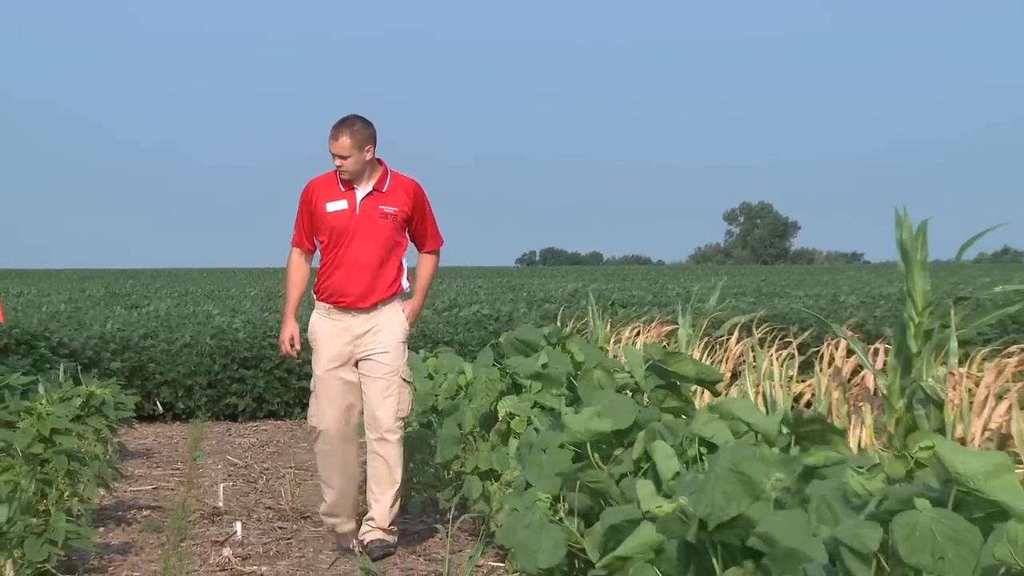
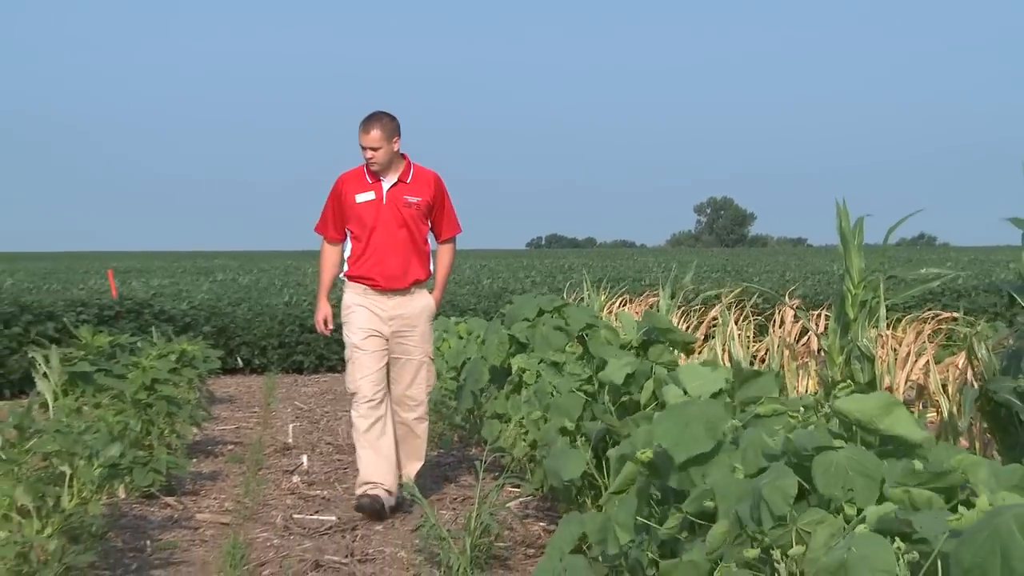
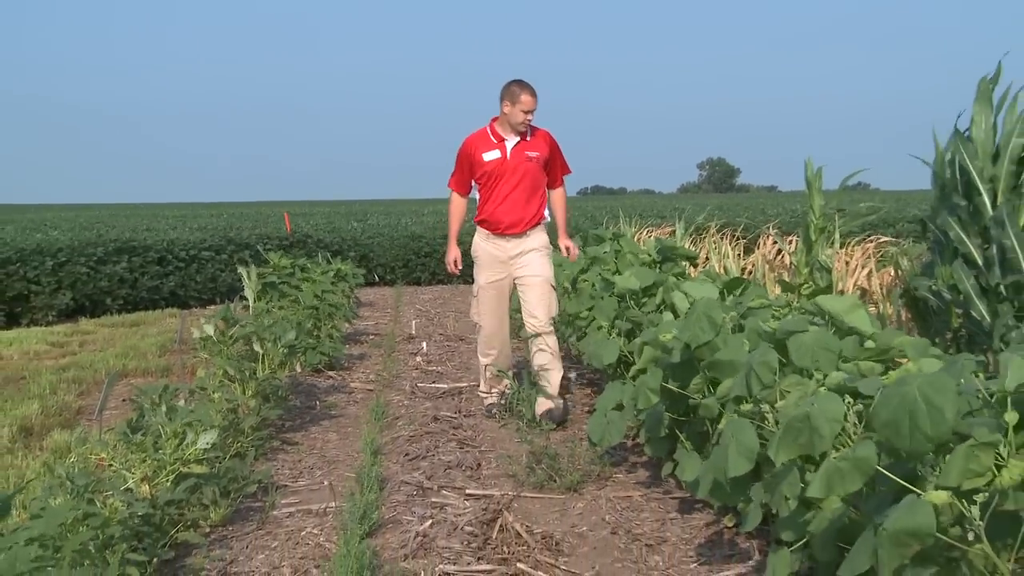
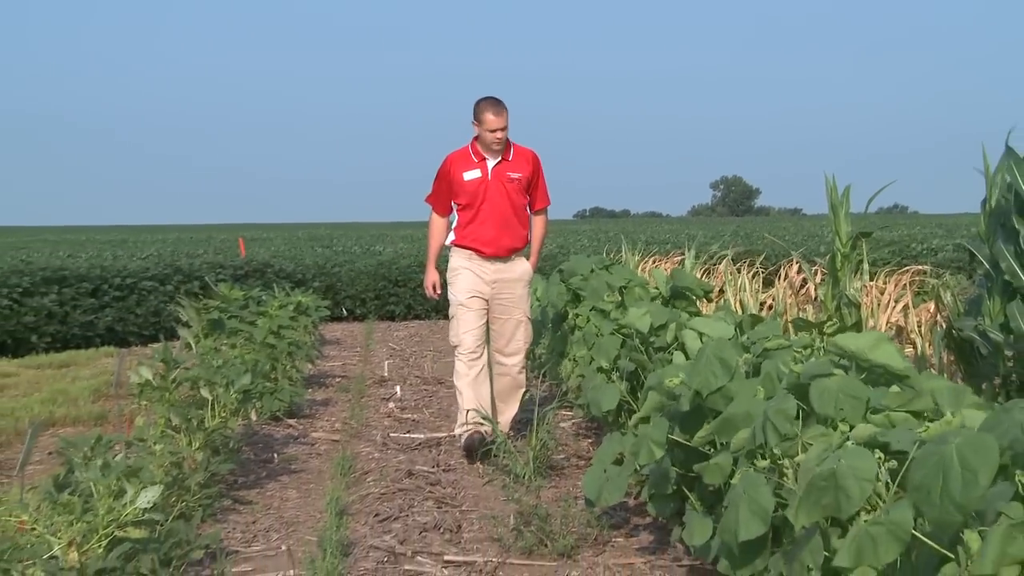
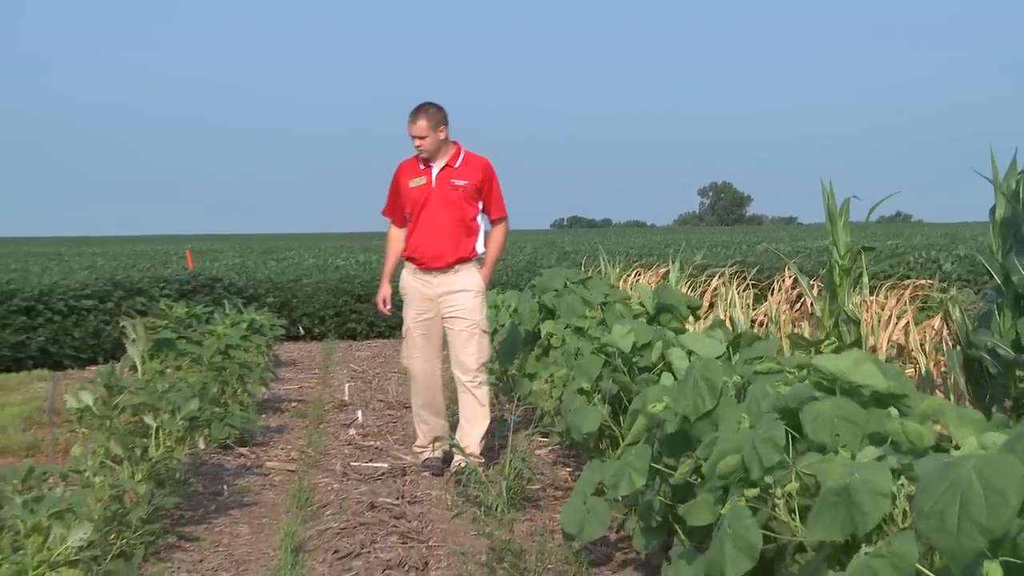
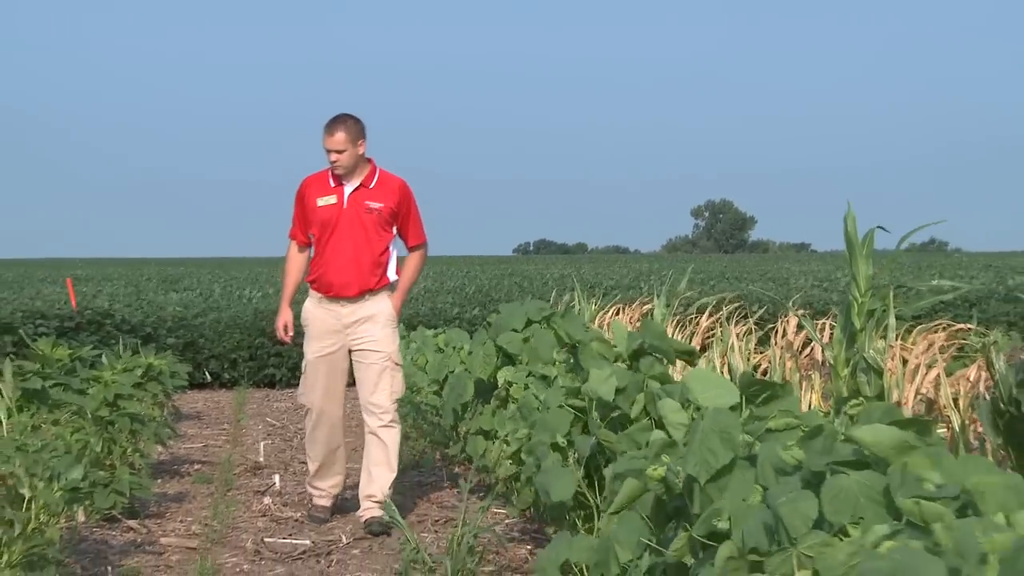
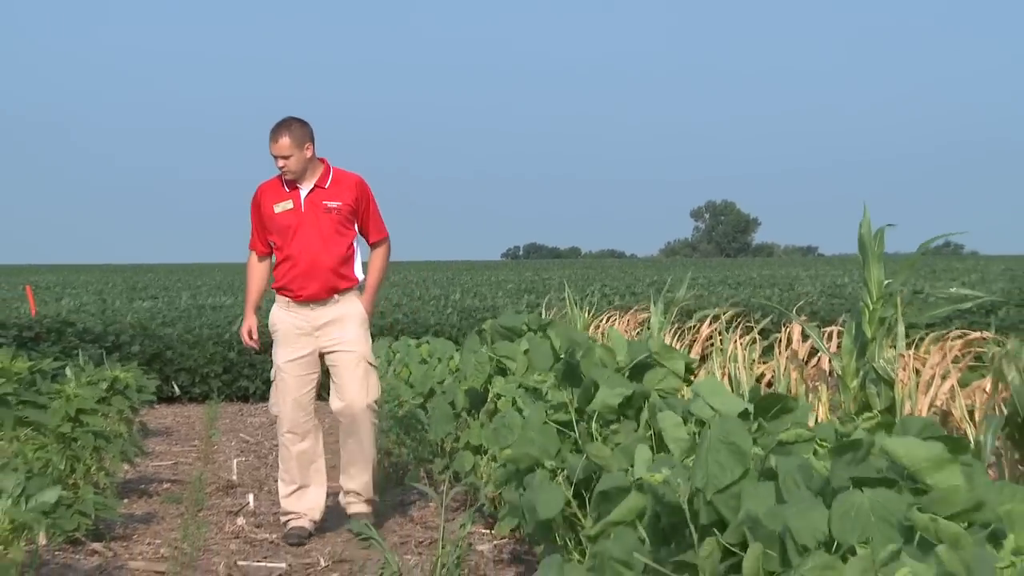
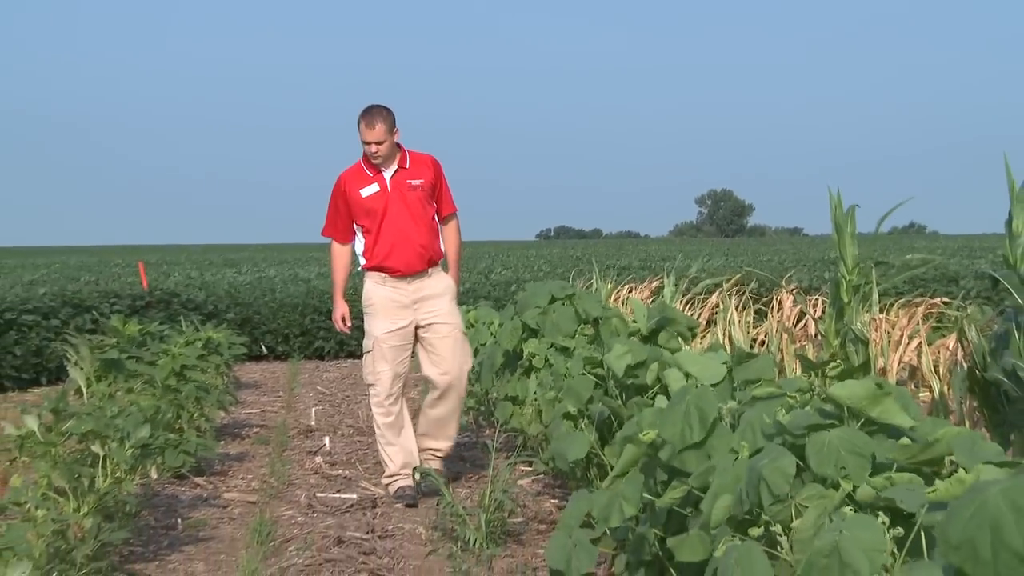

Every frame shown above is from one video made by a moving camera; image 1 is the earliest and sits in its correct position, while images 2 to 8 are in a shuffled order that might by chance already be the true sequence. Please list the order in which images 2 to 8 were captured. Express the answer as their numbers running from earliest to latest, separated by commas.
7, 6, 2, 8, 5, 4, 3
